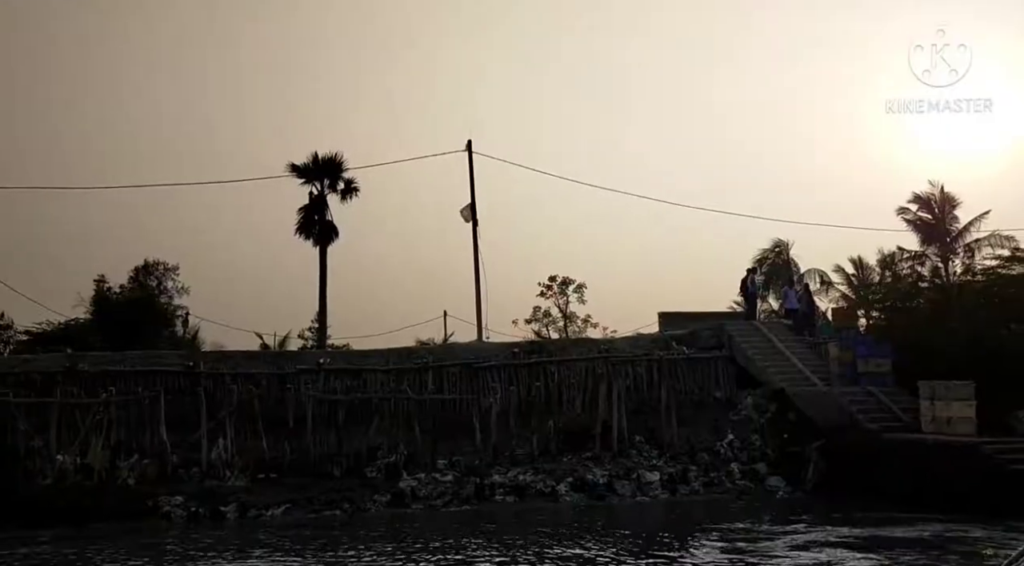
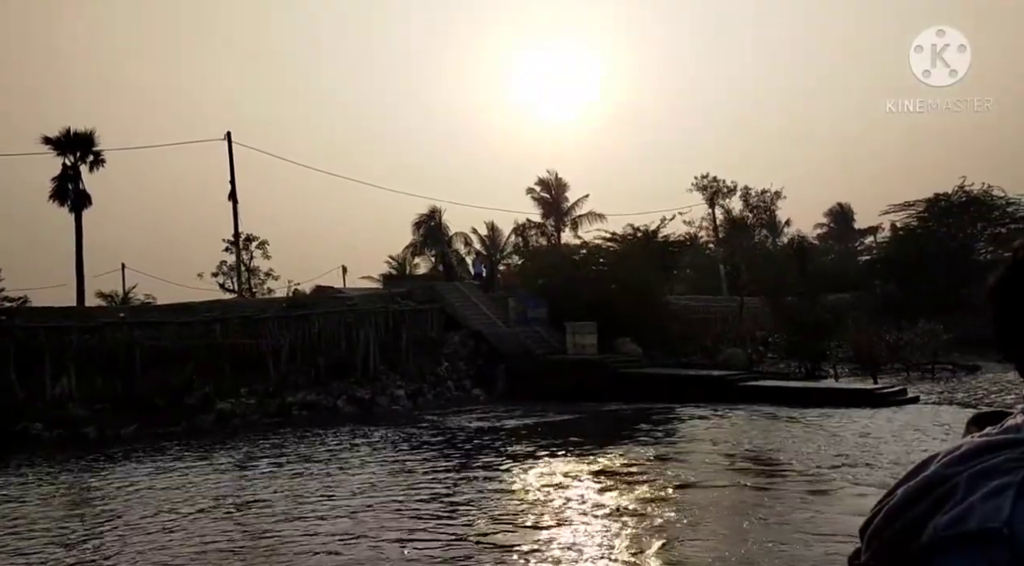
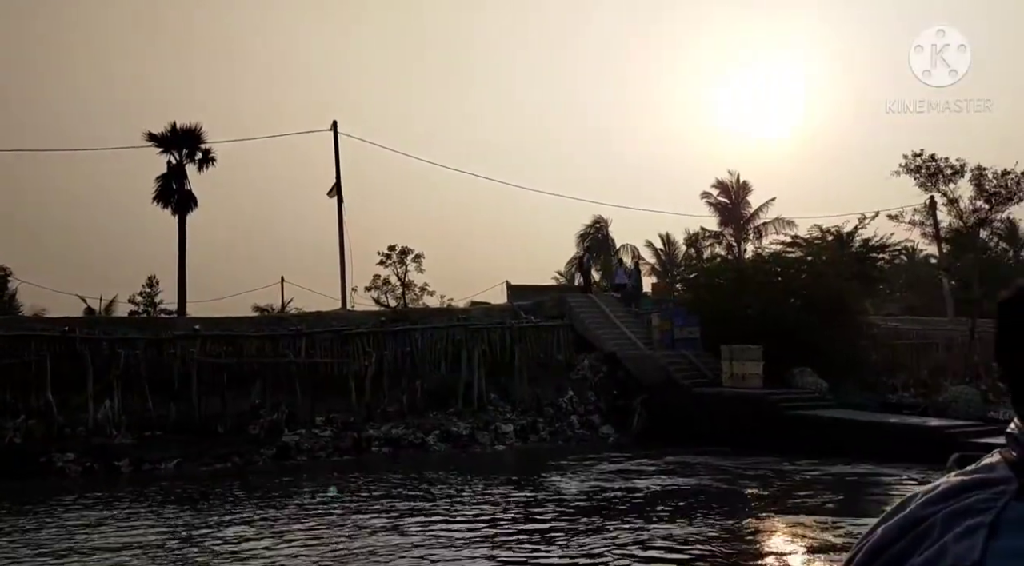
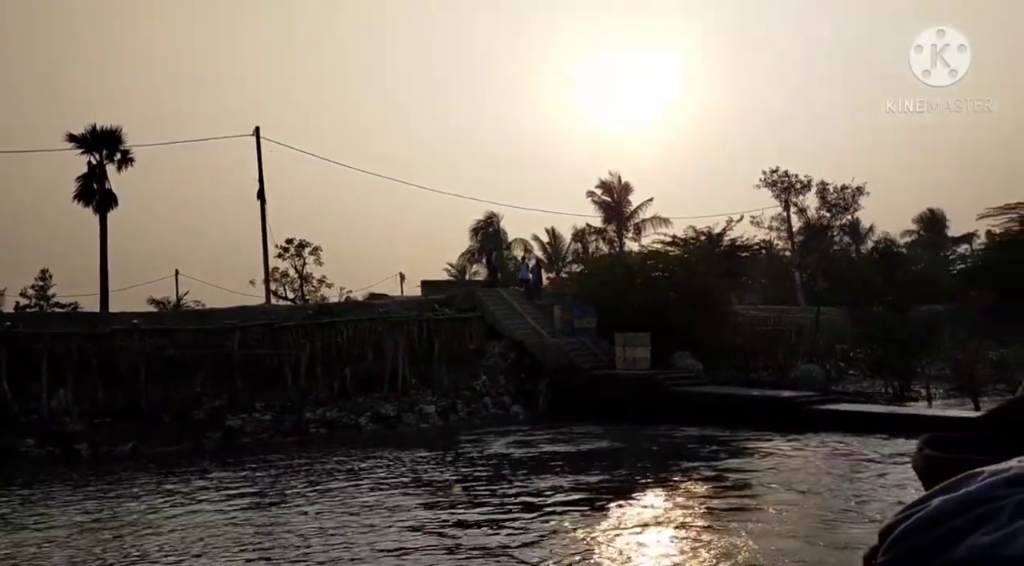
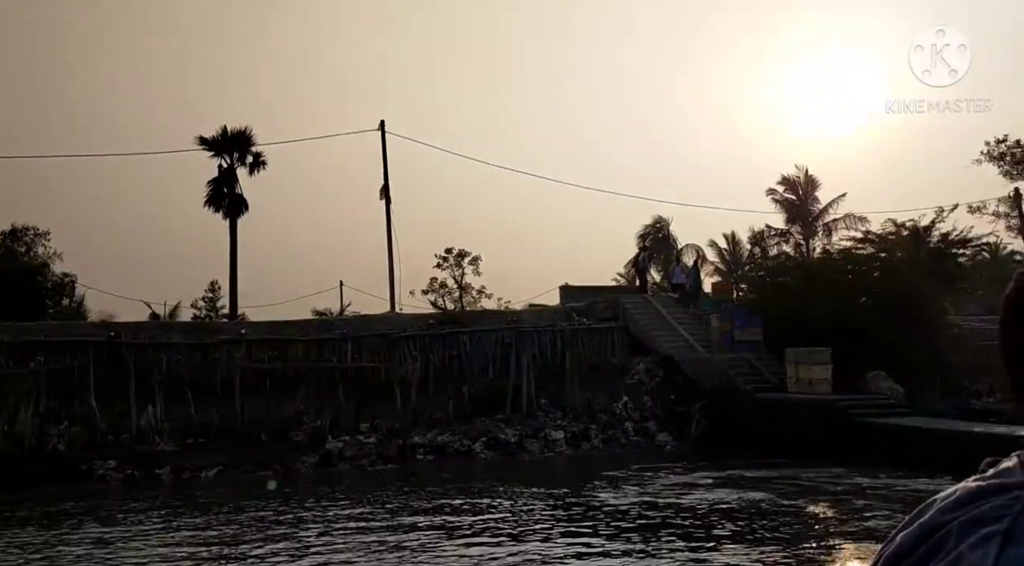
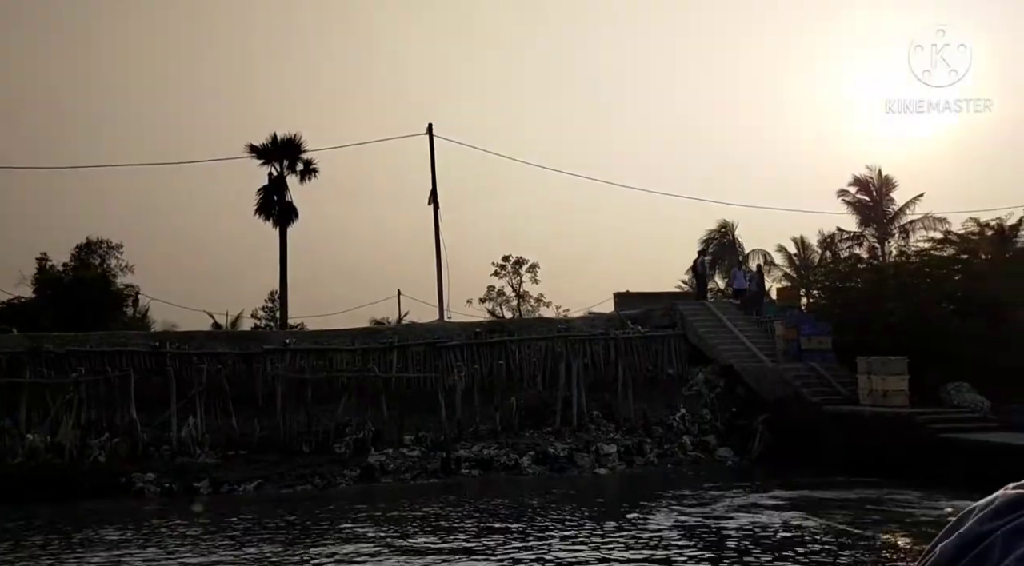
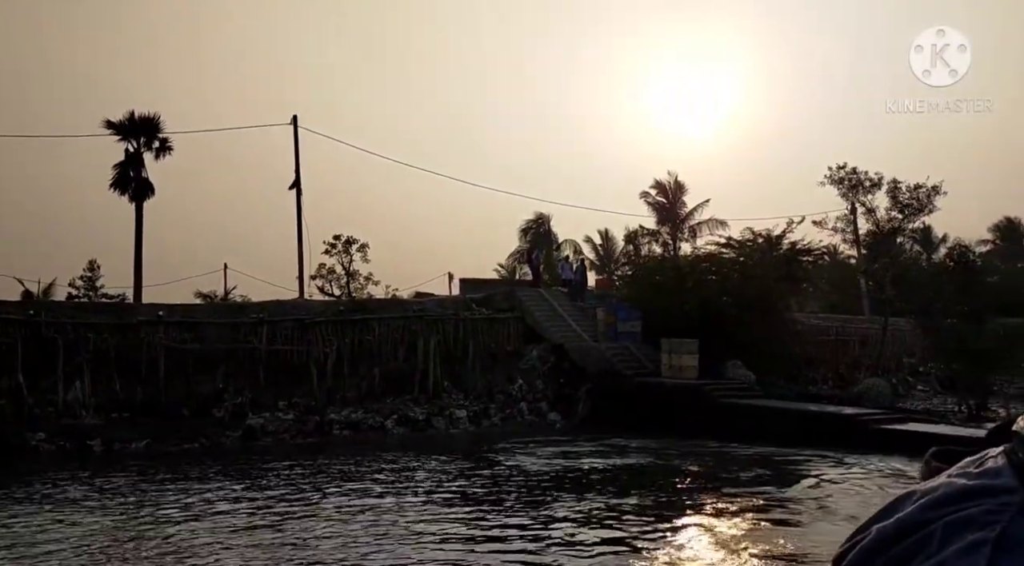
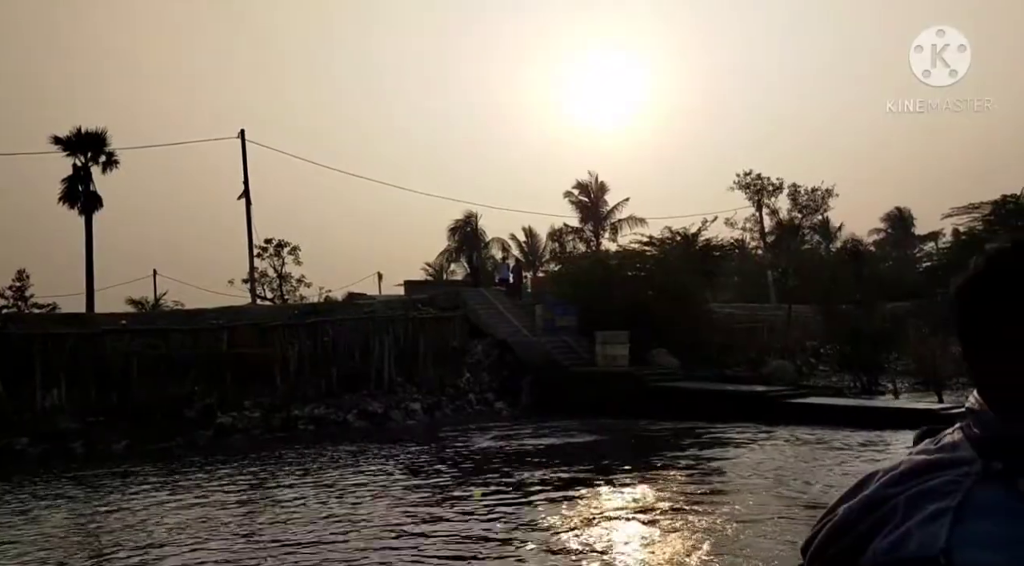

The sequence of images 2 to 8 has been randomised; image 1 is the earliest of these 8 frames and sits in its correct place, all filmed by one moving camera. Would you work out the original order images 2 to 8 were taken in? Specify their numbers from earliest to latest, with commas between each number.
6, 5, 3, 7, 4, 8, 2
